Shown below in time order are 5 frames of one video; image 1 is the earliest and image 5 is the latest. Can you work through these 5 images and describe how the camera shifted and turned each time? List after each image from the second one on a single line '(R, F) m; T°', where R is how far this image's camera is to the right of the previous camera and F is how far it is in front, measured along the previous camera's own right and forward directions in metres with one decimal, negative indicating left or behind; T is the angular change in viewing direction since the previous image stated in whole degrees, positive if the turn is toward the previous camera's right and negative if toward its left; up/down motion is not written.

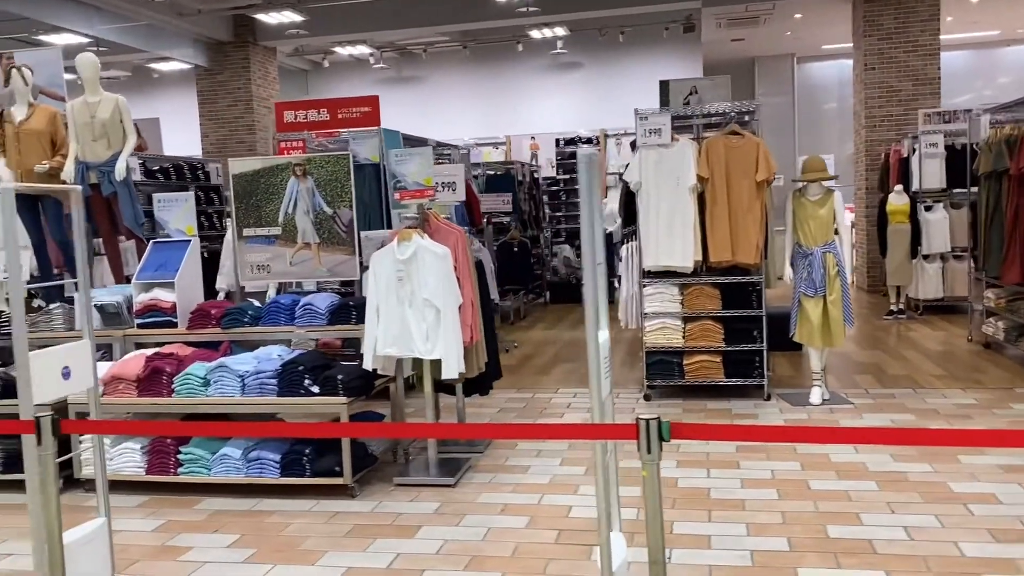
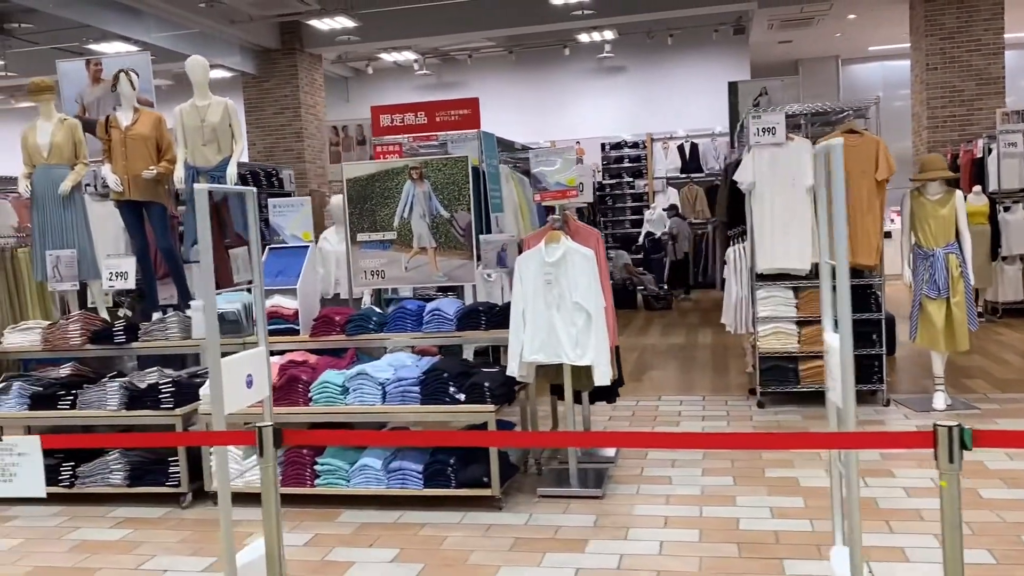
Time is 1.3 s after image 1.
(-0.6, +0.1) m; -1°
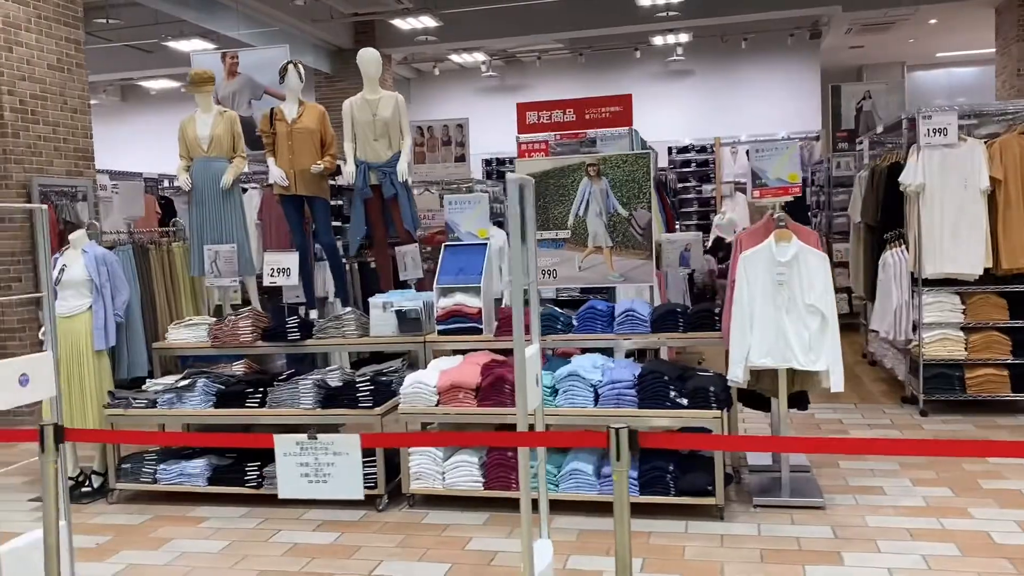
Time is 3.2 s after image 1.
(-0.9, +0.1) m; -1°
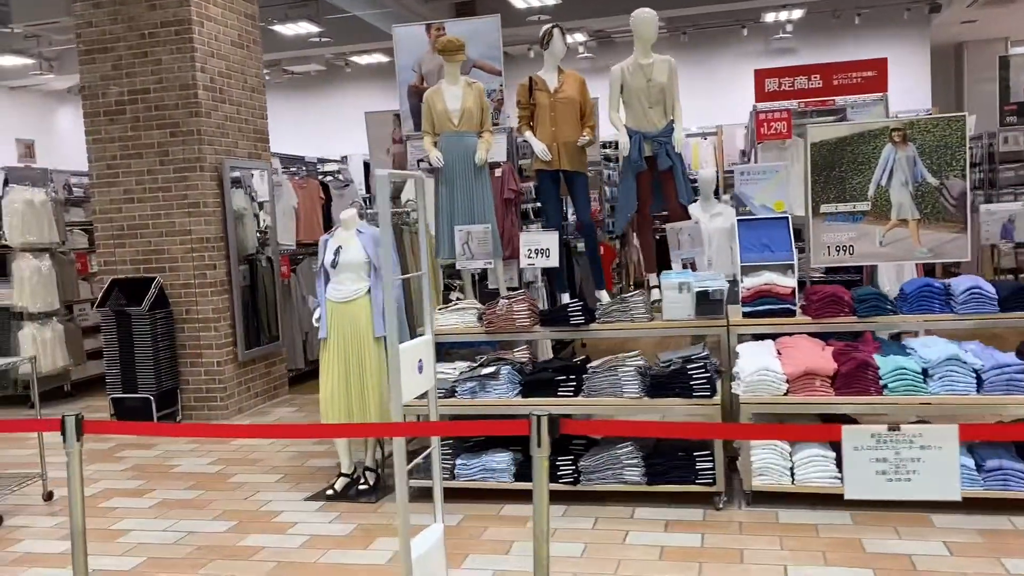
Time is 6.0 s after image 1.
(-1.4, +0.4) m; -1°
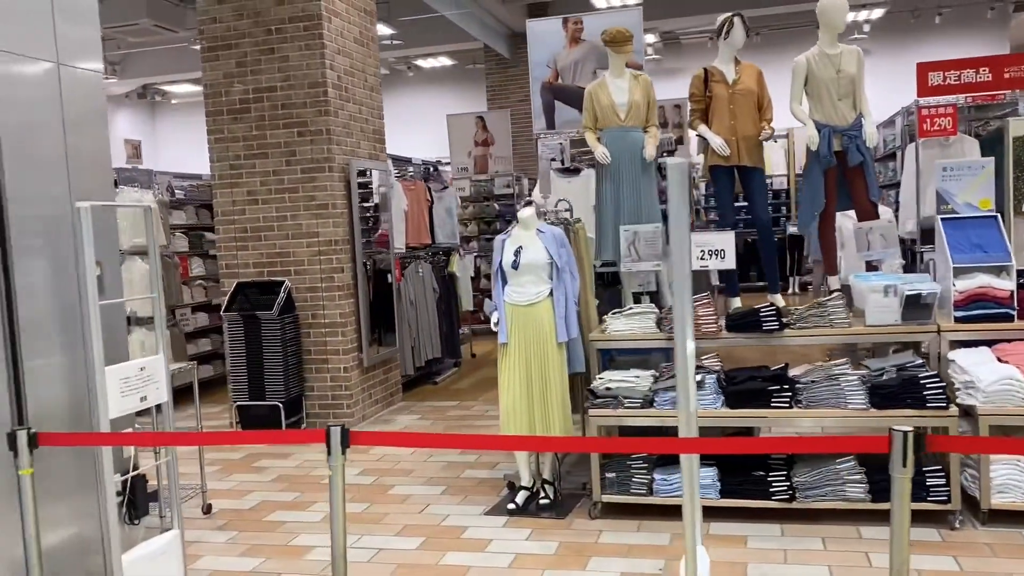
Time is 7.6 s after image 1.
(-0.8, +0.2) m; -1°
